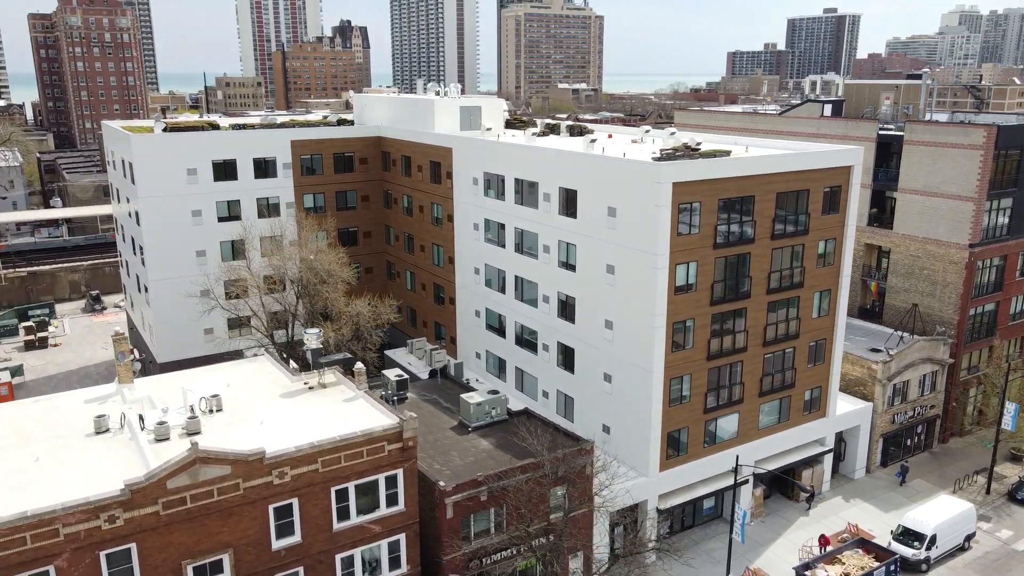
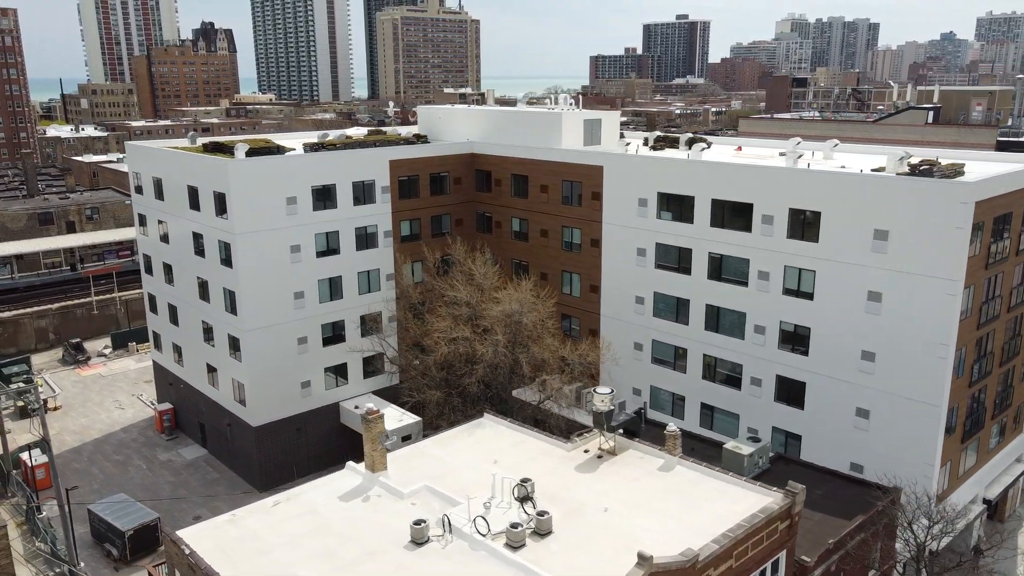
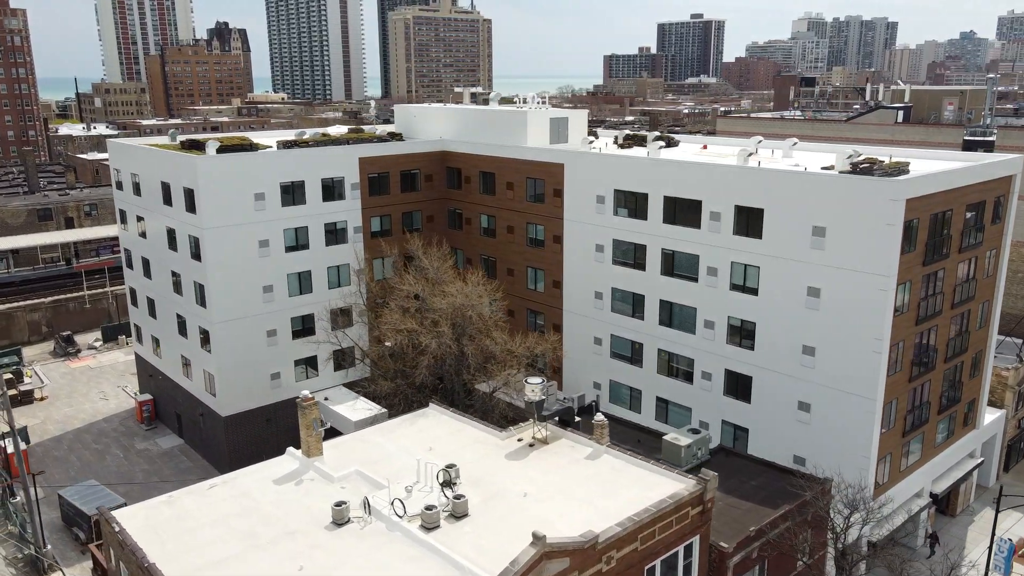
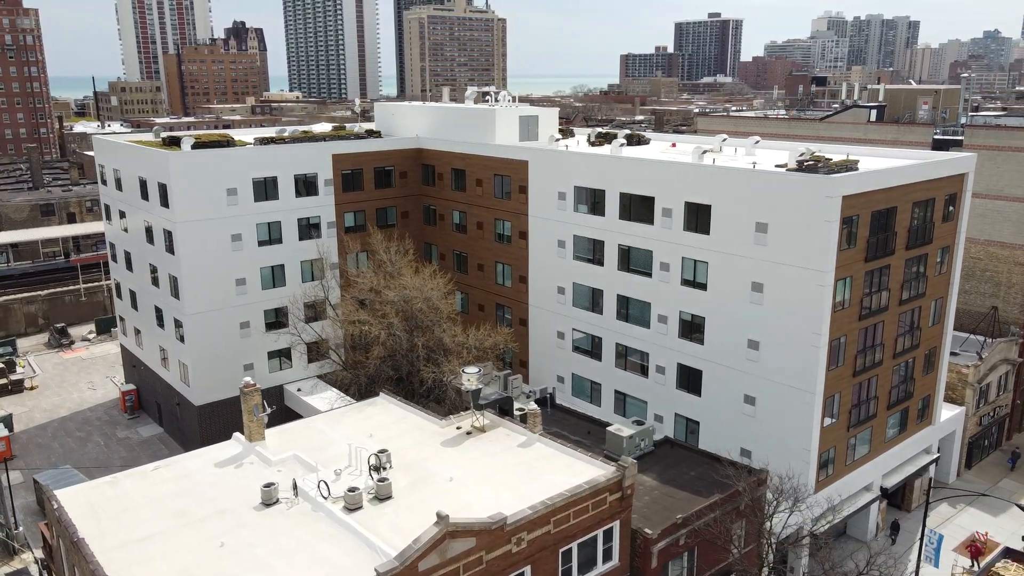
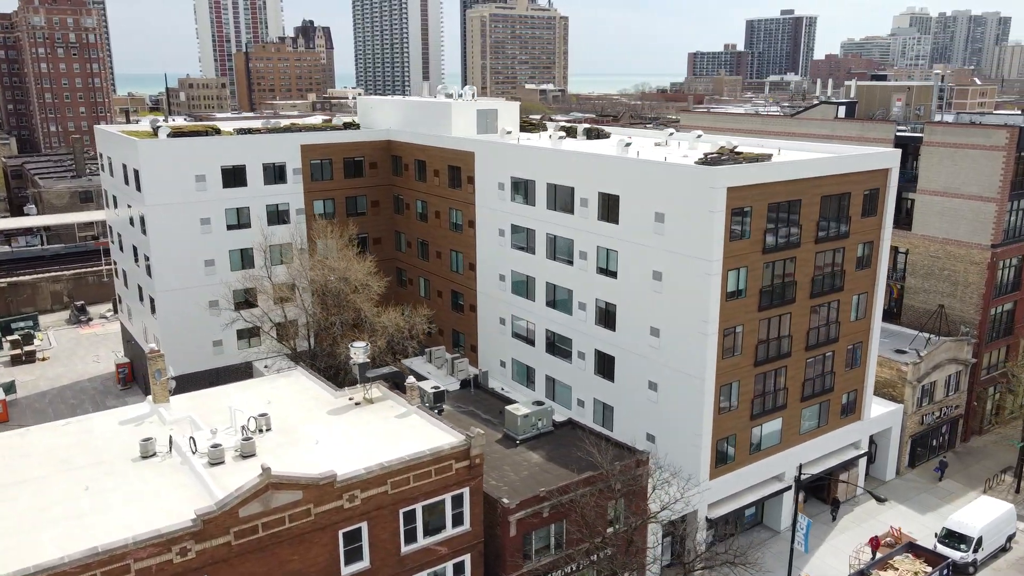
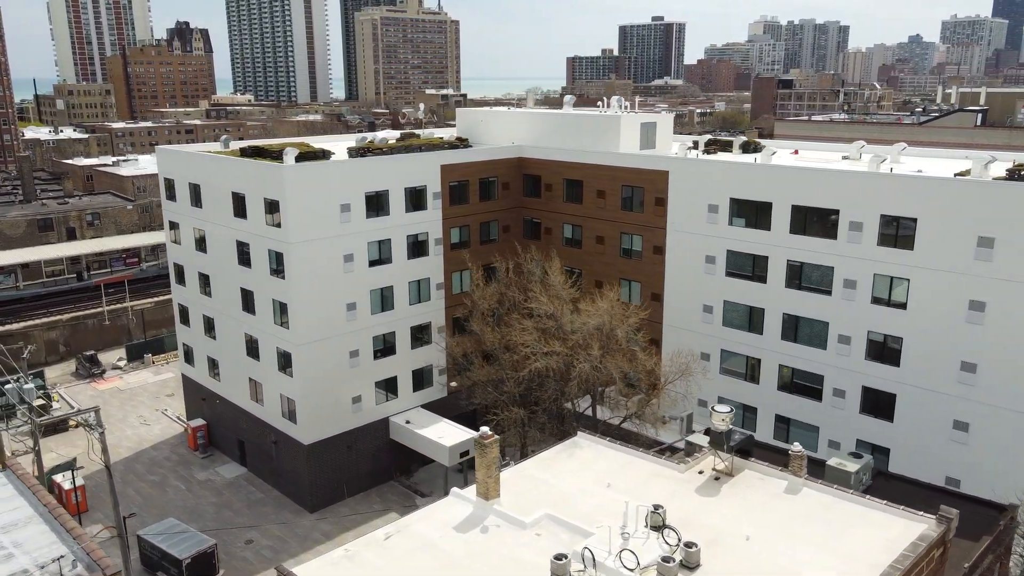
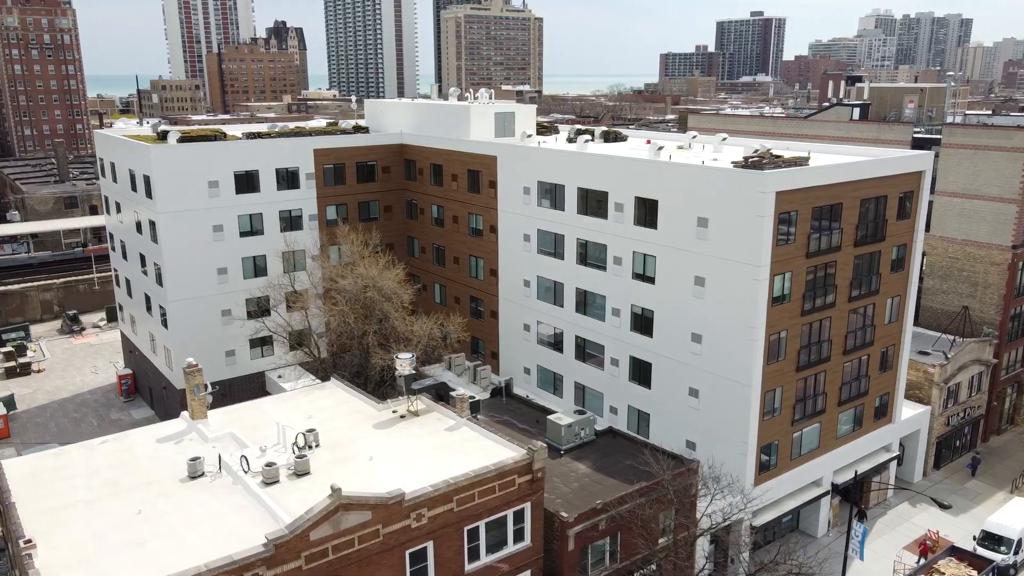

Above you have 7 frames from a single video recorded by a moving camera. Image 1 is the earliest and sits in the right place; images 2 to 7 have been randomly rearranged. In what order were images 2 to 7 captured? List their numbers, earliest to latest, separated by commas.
5, 7, 4, 3, 2, 6
